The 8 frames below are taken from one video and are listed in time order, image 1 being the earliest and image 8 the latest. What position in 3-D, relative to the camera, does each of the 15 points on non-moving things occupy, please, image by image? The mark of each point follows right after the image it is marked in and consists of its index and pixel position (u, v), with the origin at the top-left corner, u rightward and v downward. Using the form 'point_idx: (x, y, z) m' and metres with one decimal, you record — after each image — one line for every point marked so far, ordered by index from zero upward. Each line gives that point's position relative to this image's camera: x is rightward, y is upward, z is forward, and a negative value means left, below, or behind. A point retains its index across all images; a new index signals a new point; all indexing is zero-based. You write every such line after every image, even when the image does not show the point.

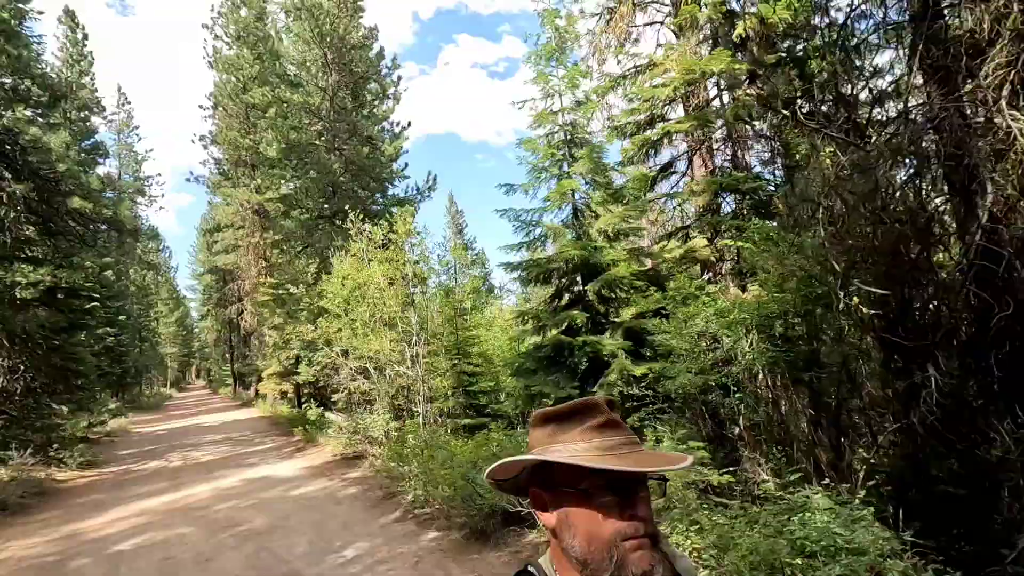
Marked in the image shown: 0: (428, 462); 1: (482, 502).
0: (-1.2, -2.5, +7.6) m
1: (-0.4, -2.5, +6.2) m
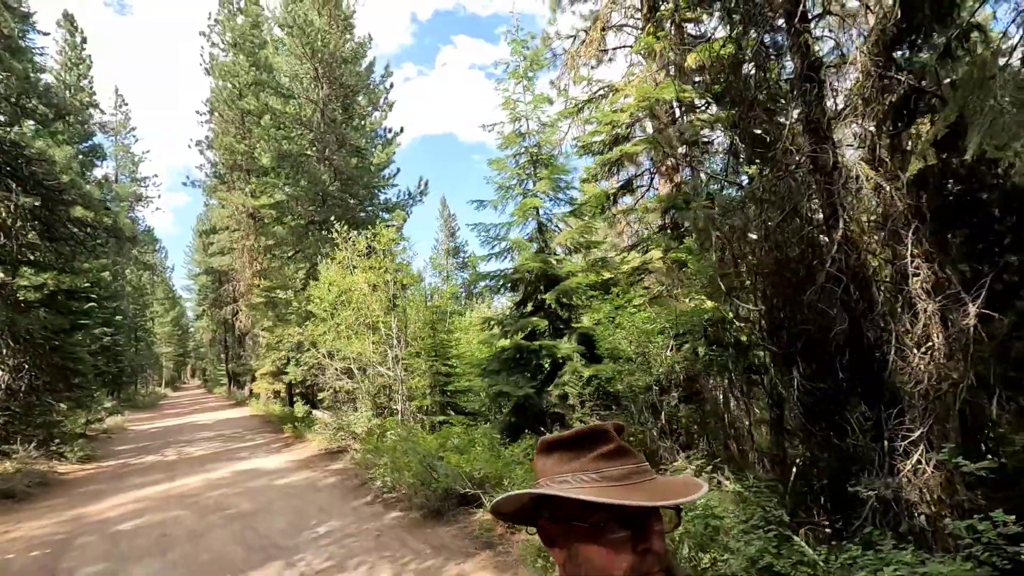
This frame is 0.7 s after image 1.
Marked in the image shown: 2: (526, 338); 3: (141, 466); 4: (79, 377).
0: (-1.9, -2.6, +8.6) m
1: (-1.0, -2.6, +7.1) m
2: (+0.3, -1.0, +10.8) m
3: (-10.3, -4.9, +14.9) m
4: (-13.7, -2.8, +17.0) m
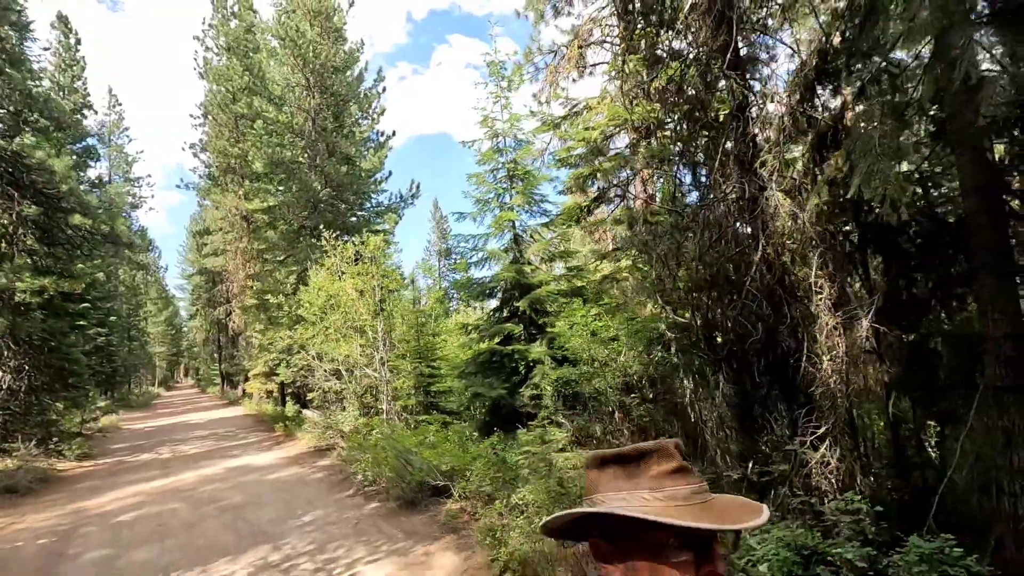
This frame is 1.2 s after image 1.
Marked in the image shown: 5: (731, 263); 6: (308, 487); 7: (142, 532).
0: (-2.3, -2.8, +9.3) m
1: (-1.4, -2.8, +7.8) m
2: (-0.2, -1.2, +11.5) m
3: (-10.8, -5.1, +15.5) m
4: (-14.3, -2.9, +17.6) m
5: (+2.5, +0.3, +6.5) m
6: (-3.8, -3.7, +9.9) m
7: (-5.6, -3.7, +8.1) m
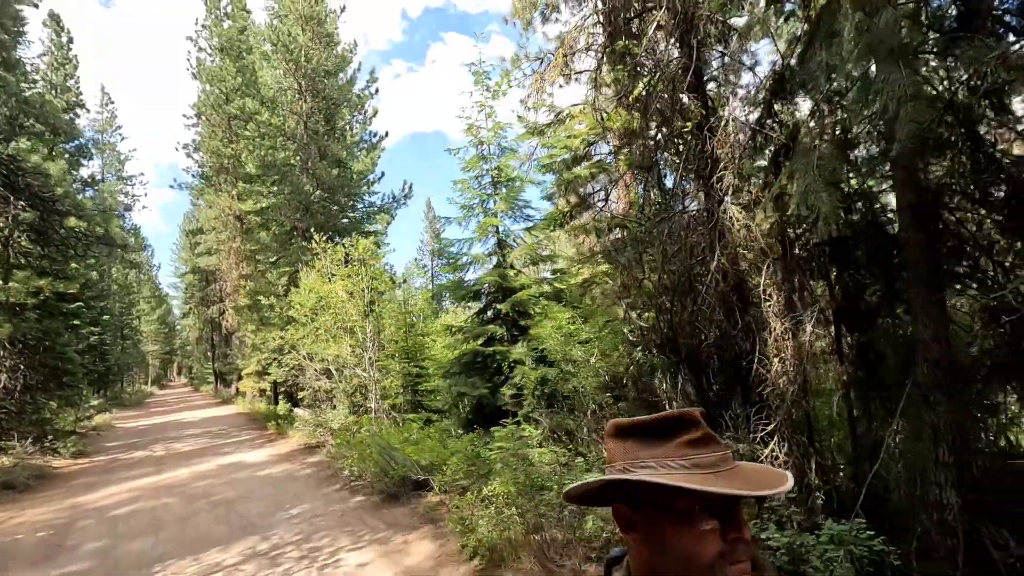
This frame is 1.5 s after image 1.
0: (-2.7, -2.8, +9.7) m
1: (-1.8, -2.8, +8.2) m
2: (-0.6, -1.2, +12.0) m
3: (-11.2, -5.1, +15.9) m
4: (-14.7, -2.9, +17.9) m
5: (+2.2, +0.2, +6.9) m
6: (-4.1, -3.7, +10.3) m
7: (-5.9, -3.8, +8.5) m
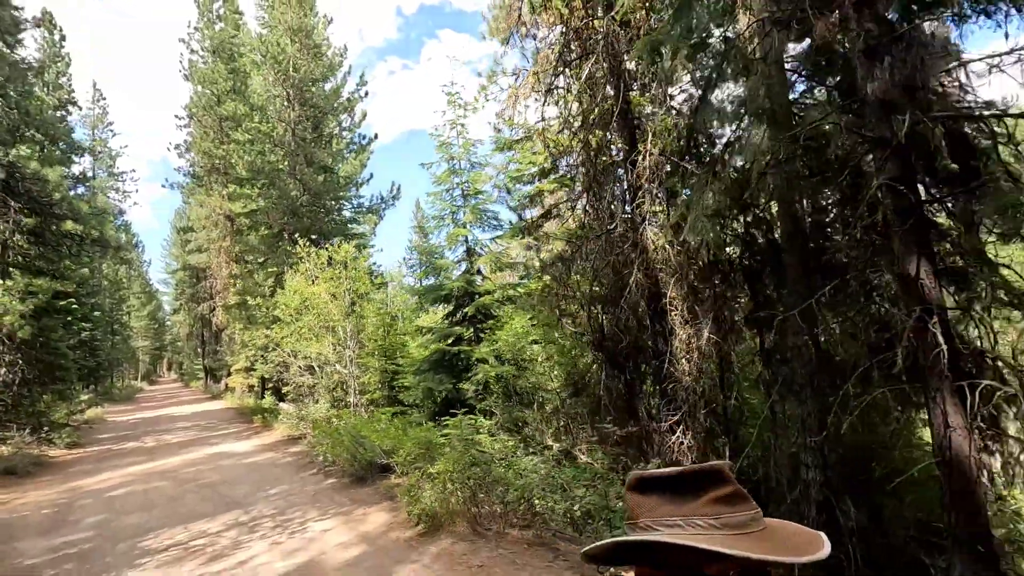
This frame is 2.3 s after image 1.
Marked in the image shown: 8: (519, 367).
0: (-3.5, -2.9, +10.7) m
1: (-2.6, -2.9, +9.3) m
2: (-1.4, -1.3, +13.0) m
3: (-12.1, -5.1, +16.8) m
4: (-15.6, -2.9, +18.8) m
5: (+1.5, +0.1, +8.0) m
6: (-4.9, -3.8, +11.3) m
7: (-6.7, -3.8, +9.5) m
8: (+0.1, -1.6, +10.9) m
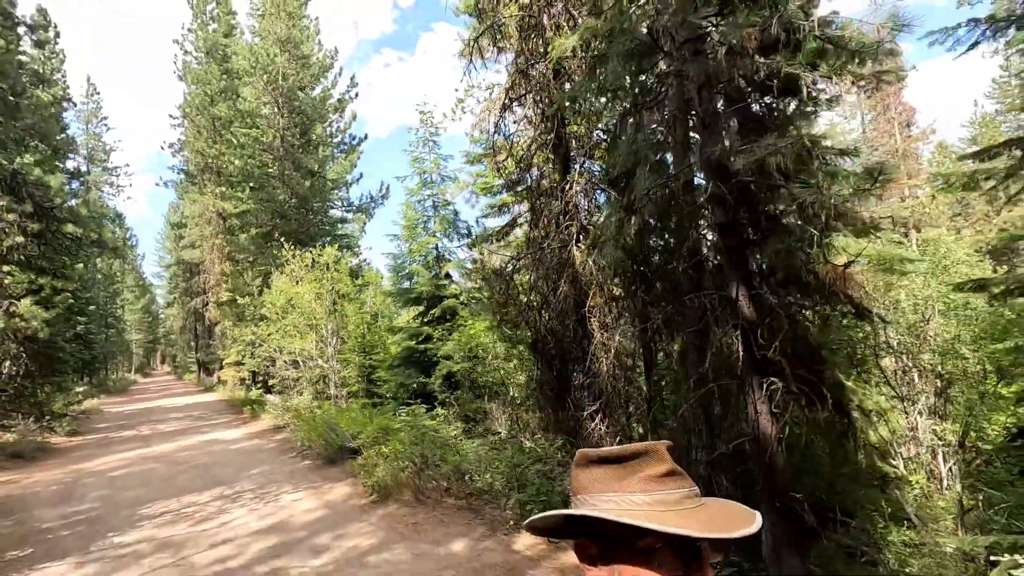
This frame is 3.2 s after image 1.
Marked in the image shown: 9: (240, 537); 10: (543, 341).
0: (-4.4, -3.0, +12.0) m
1: (-3.5, -3.0, +10.6) m
2: (-2.4, -1.4, +14.3) m
3: (-13.1, -5.0, +18.0) m
4: (-16.6, -2.8, +19.9) m
5: (+0.6, -0.1, +9.3) m
6: (-5.9, -3.9, +12.6) m
7: (-7.7, -3.9, +10.8) m
8: (-0.8, -1.7, +12.2) m
9: (-3.4, -3.1, +6.7) m
10: (+0.6, -0.9, +9.4) m
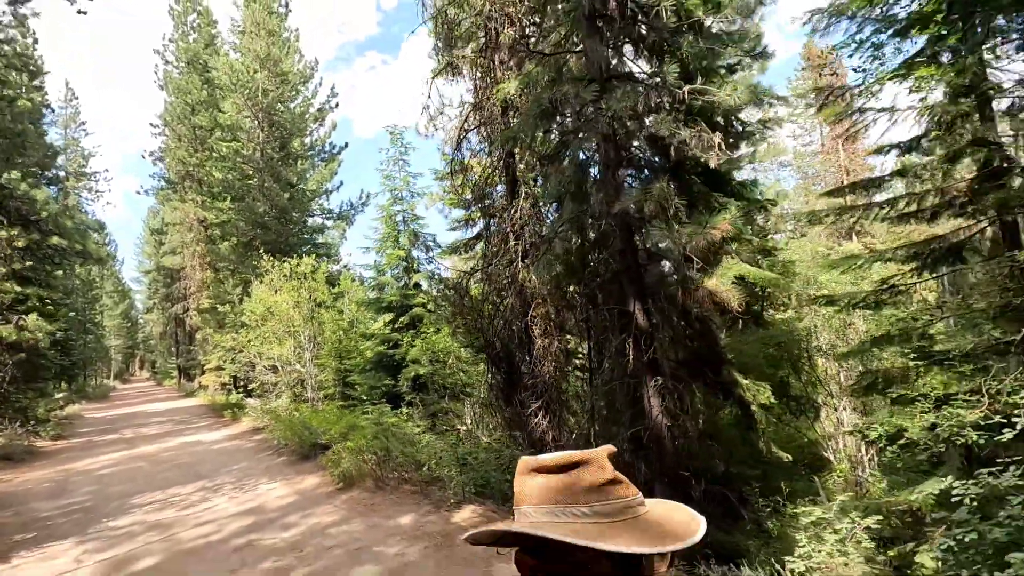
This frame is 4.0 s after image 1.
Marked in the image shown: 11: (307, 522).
0: (-5.4, -3.3, +13.0) m
1: (-4.4, -3.3, +11.6) m
2: (-3.4, -1.7, +15.4) m
3: (-14.2, -5.4, +18.8) m
4: (-17.8, -3.2, +20.6) m
5: (-0.3, -0.3, +10.5) m
6: (-6.8, -4.1, +13.6) m
7: (-8.6, -4.2, +11.7) m
8: (-1.7, -1.9, +13.3) m
9: (-4.2, -3.3, +7.7) m
10: (-0.3, -1.2, +10.5) m
11: (-2.7, -3.1, +7.2) m
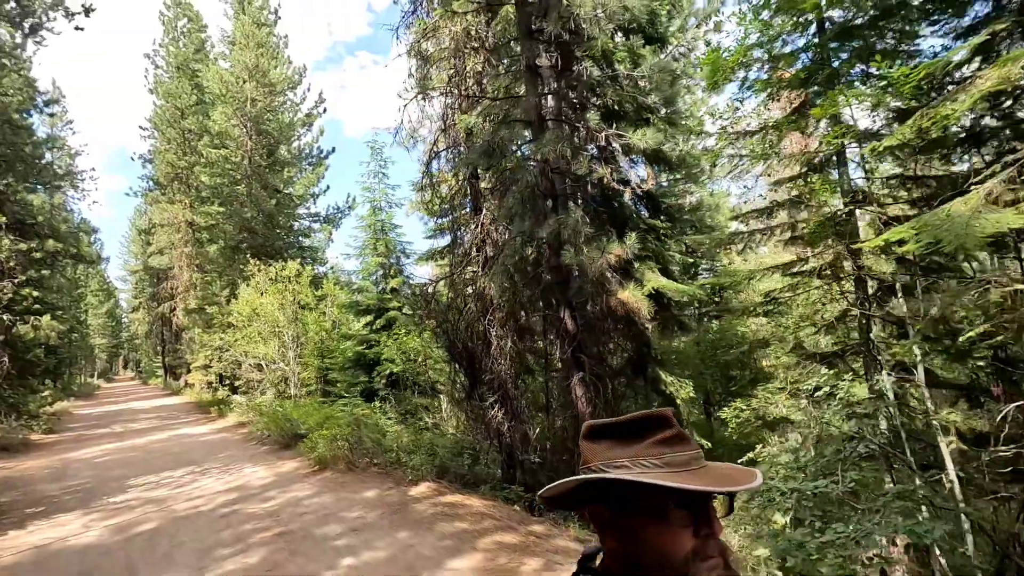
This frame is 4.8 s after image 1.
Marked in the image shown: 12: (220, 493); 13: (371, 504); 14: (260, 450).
0: (-6.3, -3.4, +14.1) m
1: (-5.3, -3.4, +12.8) m
2: (-4.3, -1.8, +16.6) m
3: (-15.3, -5.4, +19.7) m
4: (-18.8, -3.2, +21.5) m
5: (-1.2, -0.5, +11.7) m
6: (-7.8, -4.2, +14.7) m
7: (-9.5, -4.2, +12.8) m
8: (-2.7, -2.1, +14.5) m
9: (-5.0, -3.4, +8.9) m
10: (-1.1, -1.3, +11.8) m
11: (-3.5, -3.2, +8.4) m
12: (-4.8, -3.4, +8.9) m
13: (-2.0, -3.1, +7.7) m
14: (-6.0, -3.9, +12.8) m
